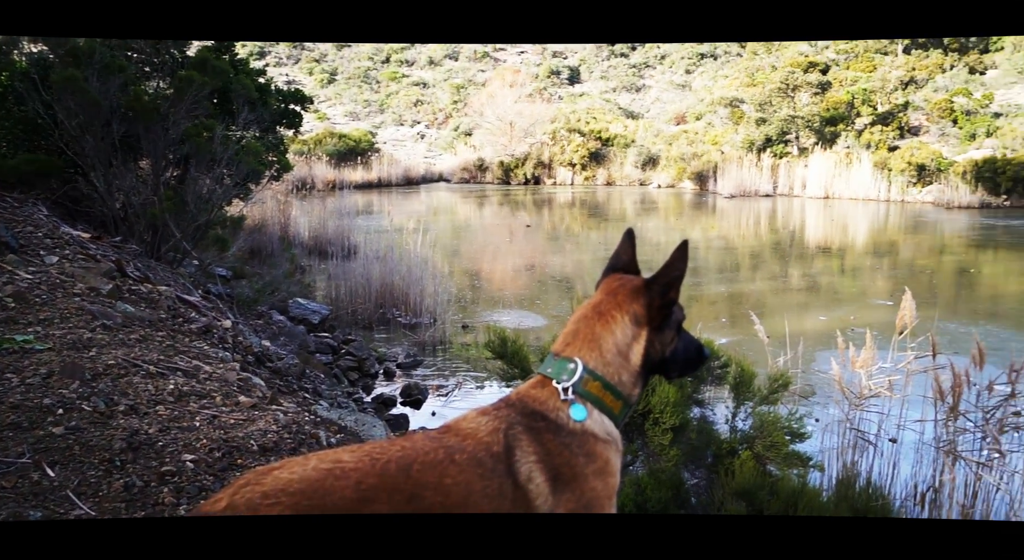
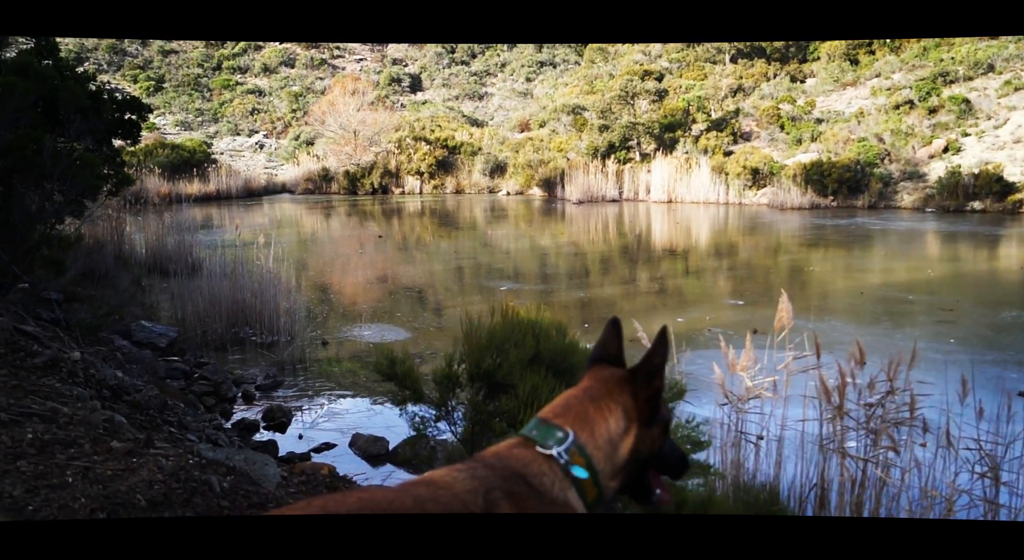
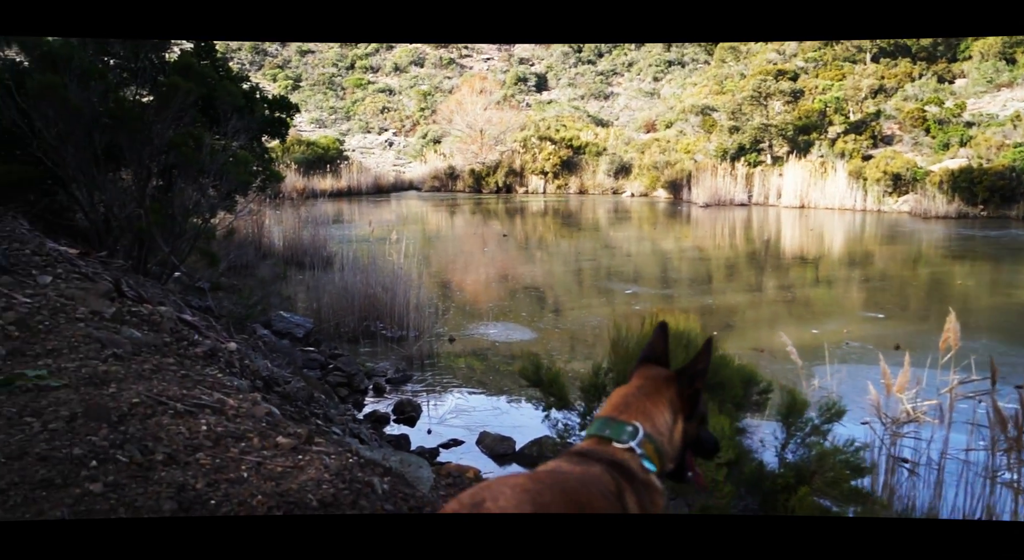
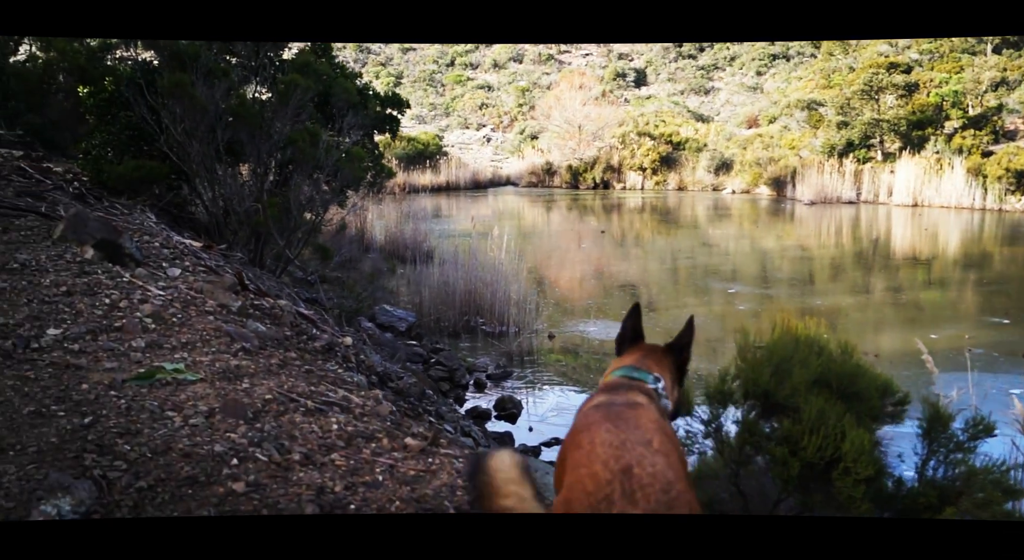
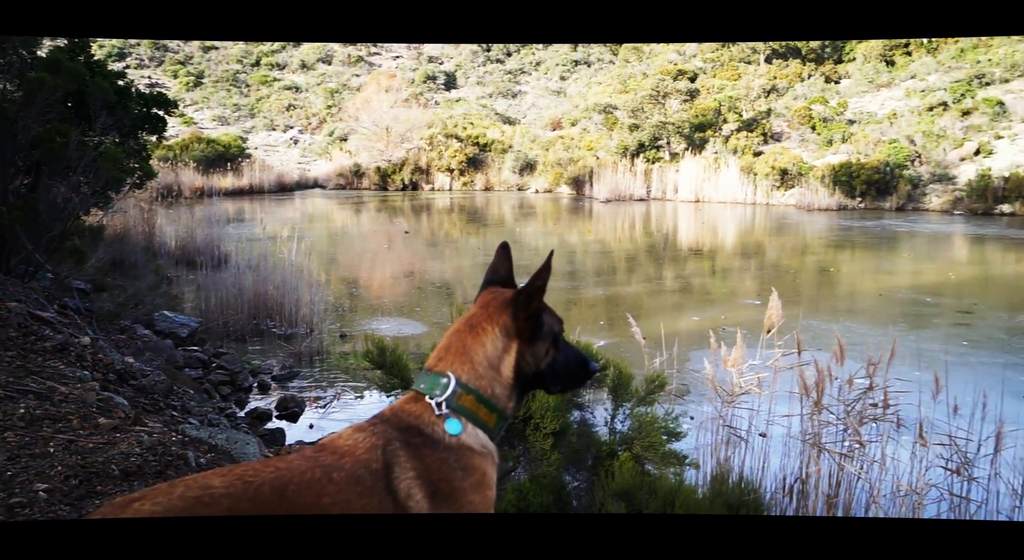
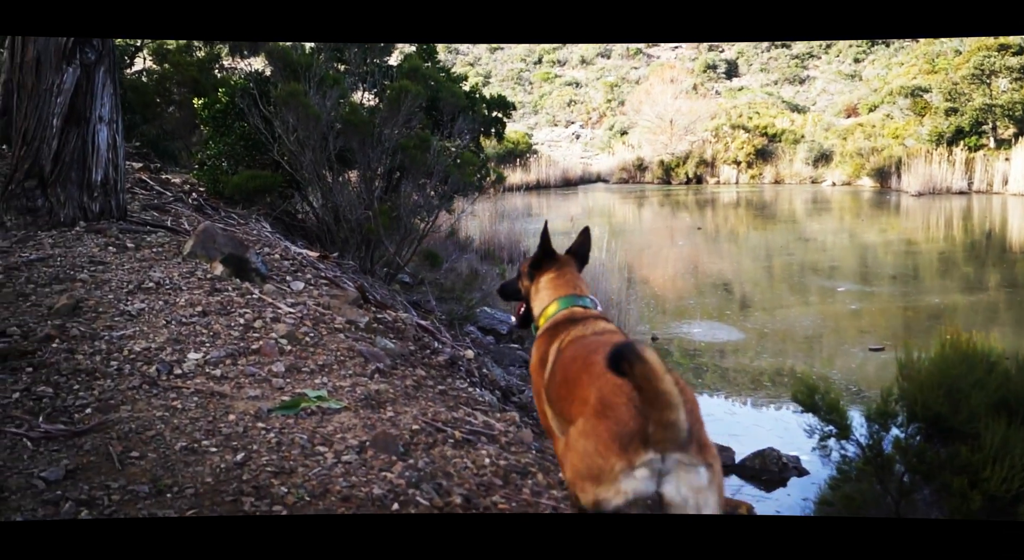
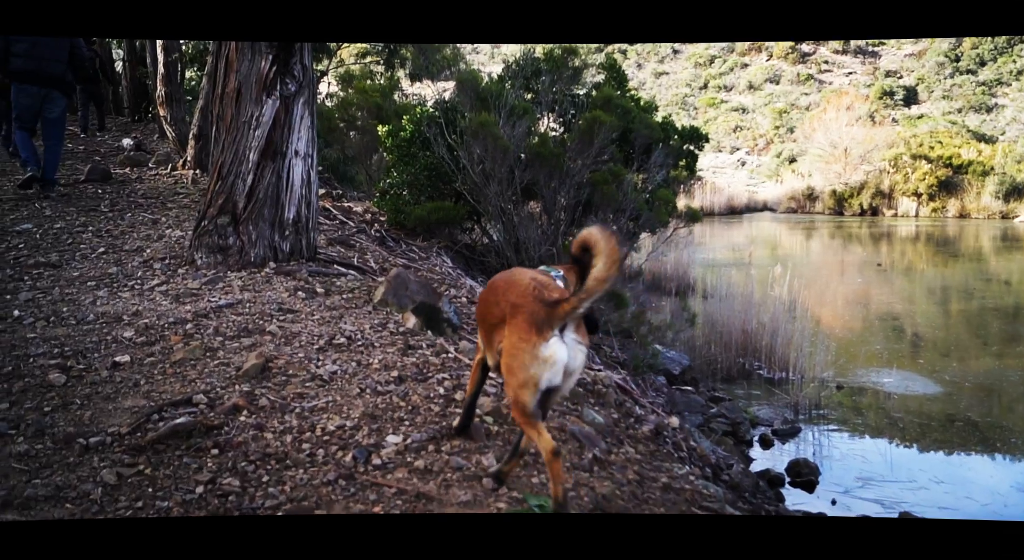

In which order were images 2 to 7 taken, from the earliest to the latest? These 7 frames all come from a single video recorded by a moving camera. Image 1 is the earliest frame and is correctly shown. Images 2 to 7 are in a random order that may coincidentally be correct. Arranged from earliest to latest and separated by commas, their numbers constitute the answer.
5, 2, 3, 4, 6, 7
